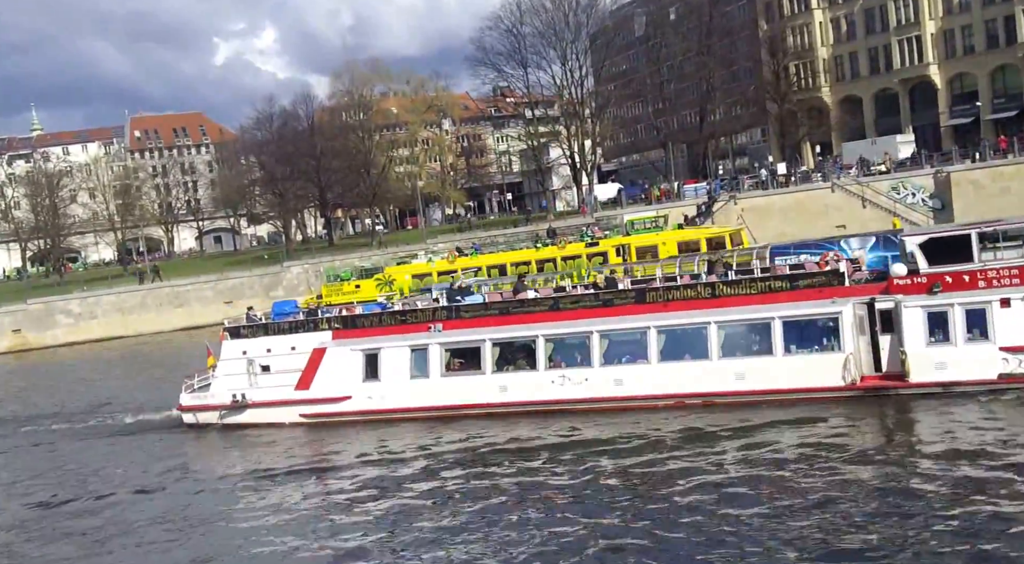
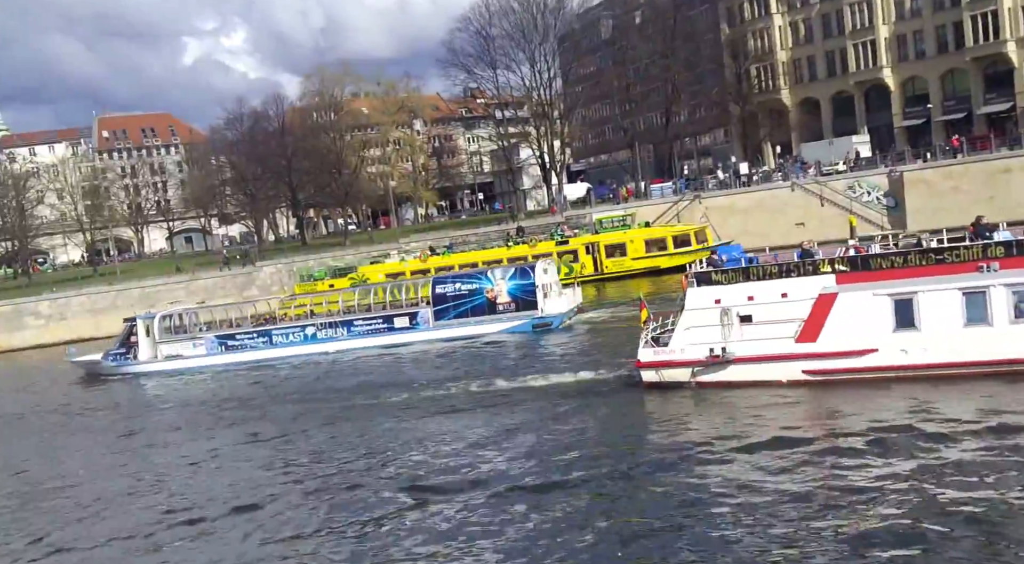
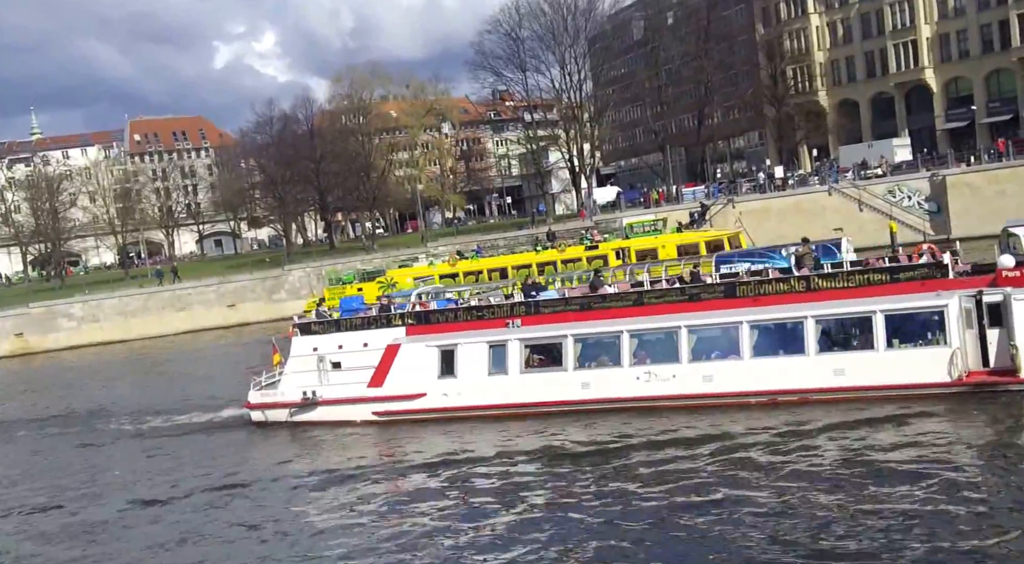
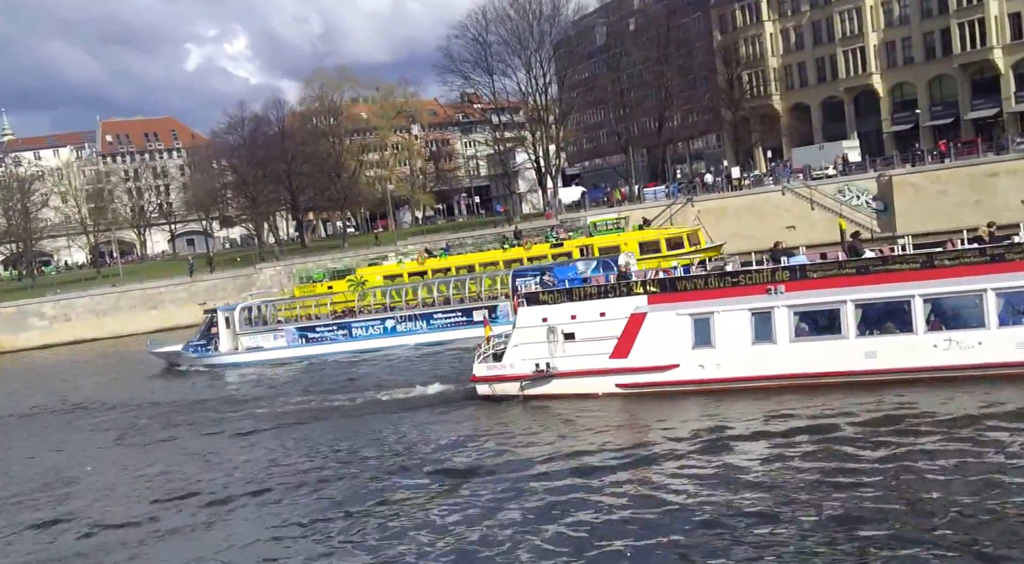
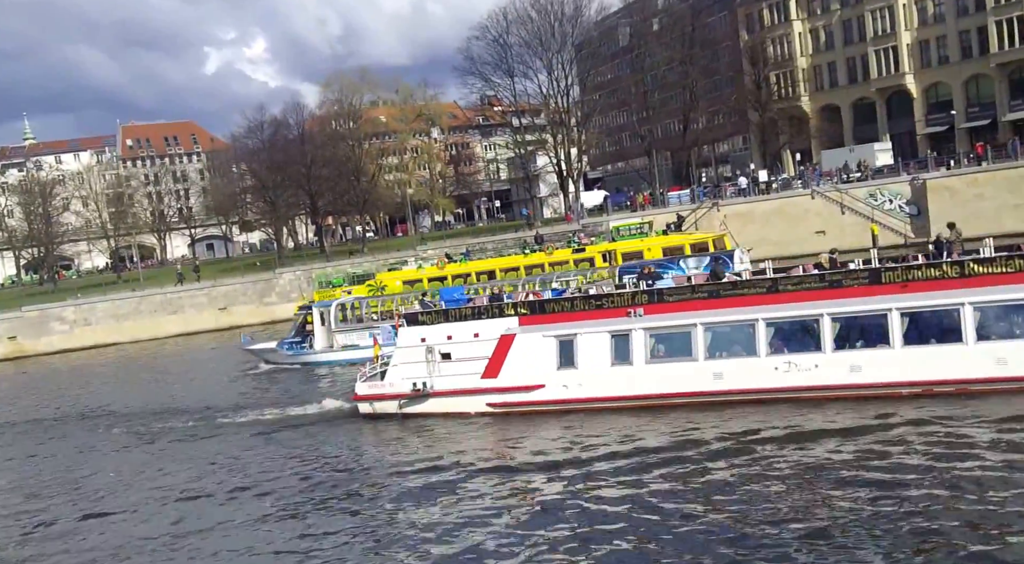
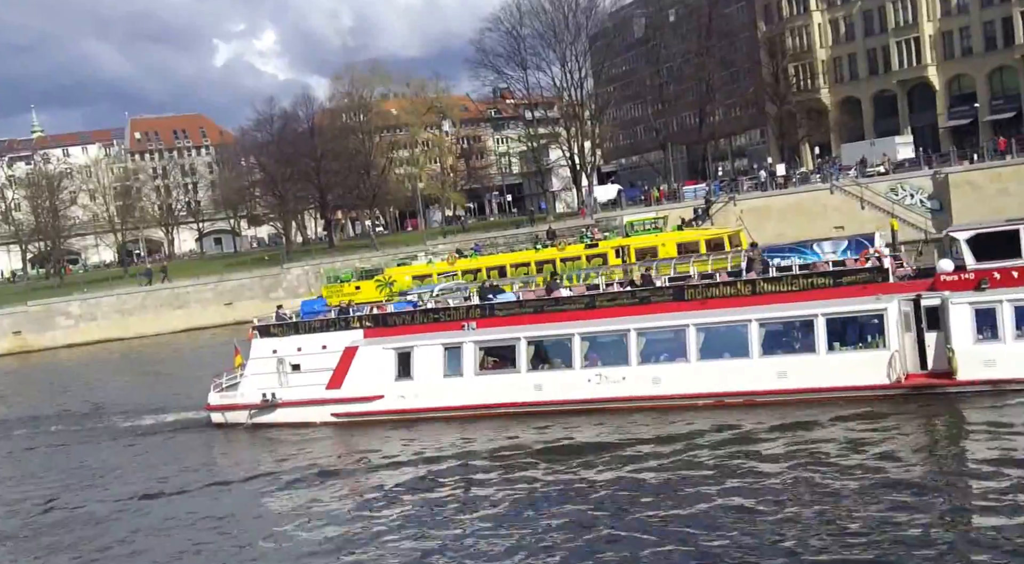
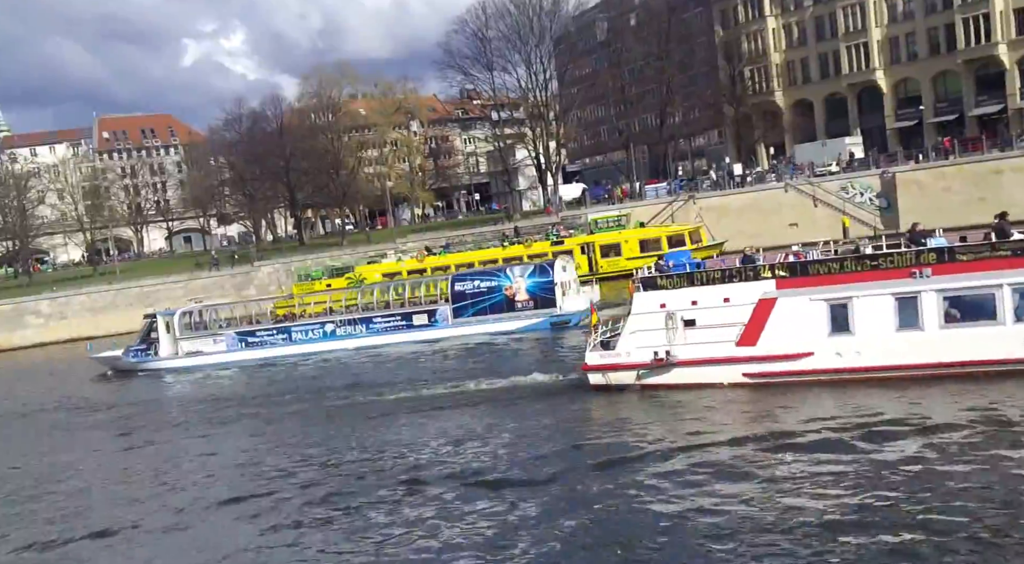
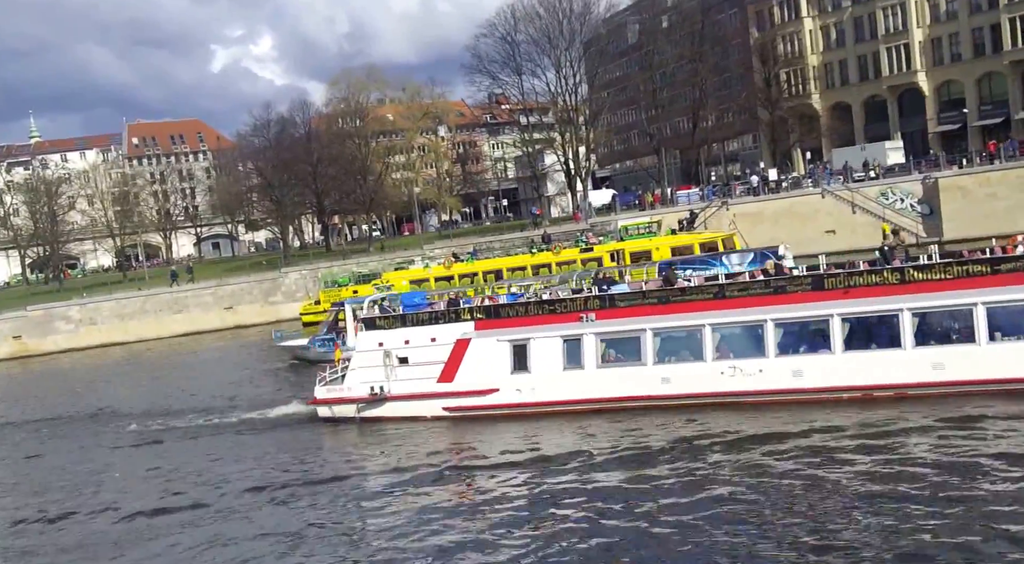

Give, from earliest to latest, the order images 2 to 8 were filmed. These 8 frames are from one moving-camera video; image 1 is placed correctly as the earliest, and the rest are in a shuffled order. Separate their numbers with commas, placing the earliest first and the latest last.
6, 3, 8, 5, 4, 7, 2
